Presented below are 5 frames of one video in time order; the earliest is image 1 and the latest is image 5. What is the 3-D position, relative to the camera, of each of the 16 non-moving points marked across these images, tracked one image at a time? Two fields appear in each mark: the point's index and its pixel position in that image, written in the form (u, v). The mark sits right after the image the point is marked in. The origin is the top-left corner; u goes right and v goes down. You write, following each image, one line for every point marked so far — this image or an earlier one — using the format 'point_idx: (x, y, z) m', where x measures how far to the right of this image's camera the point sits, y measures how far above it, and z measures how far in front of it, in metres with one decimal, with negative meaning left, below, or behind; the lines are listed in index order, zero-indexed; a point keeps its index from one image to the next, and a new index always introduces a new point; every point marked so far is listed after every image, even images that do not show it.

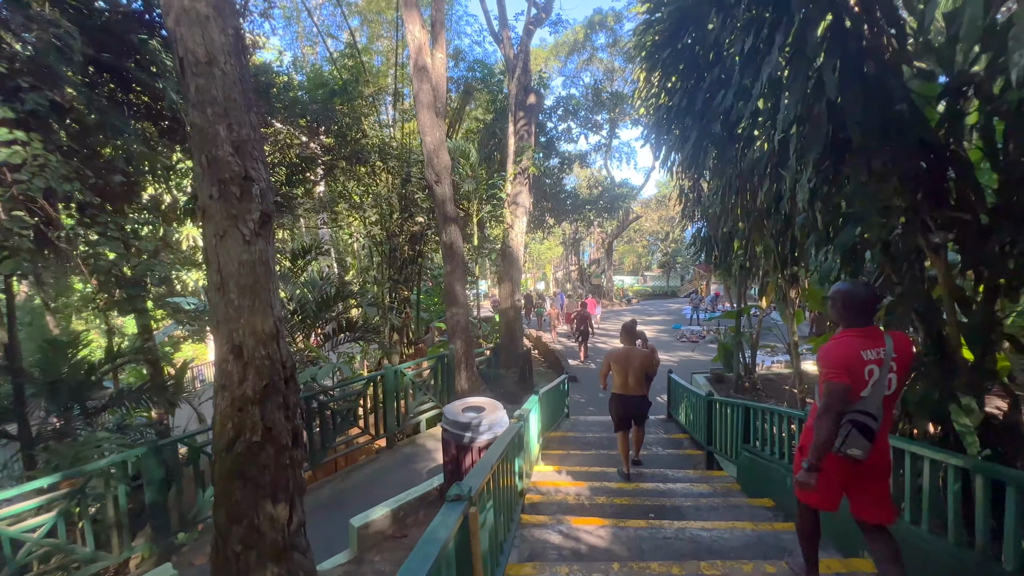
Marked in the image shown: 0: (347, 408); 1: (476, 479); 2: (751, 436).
0: (-2.3, -1.7, +6.2) m
1: (-0.2, -1.0, +2.3) m
2: (+2.3, -1.4, +4.4) m
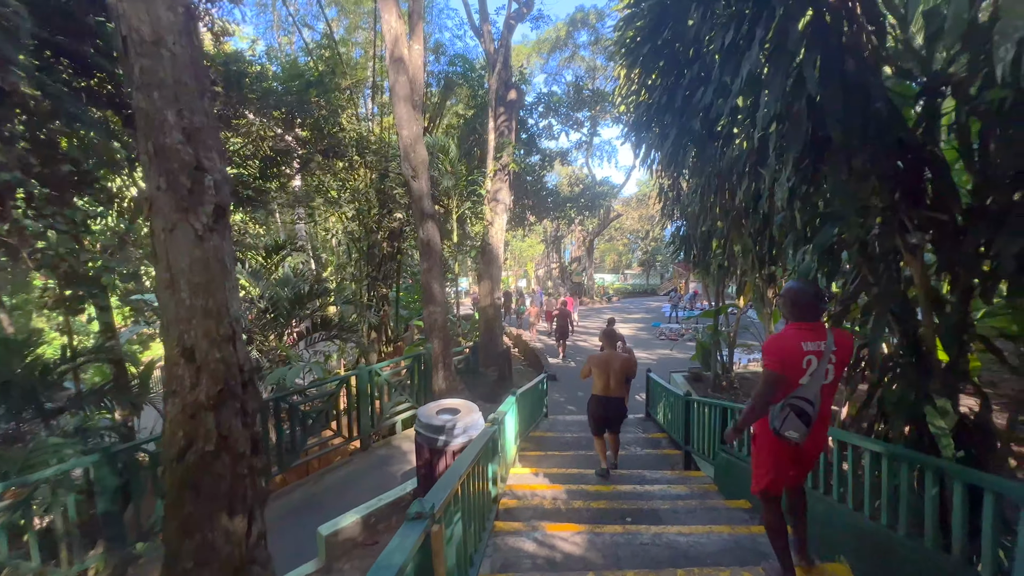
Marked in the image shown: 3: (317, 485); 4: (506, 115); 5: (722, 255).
0: (-2.6, -1.6, +6.0) m
1: (-0.3, -1.0, +2.1) m
2: (+2.1, -1.4, +4.4) m
3: (-2.5, -2.5, +5.7) m
4: (-0.2, +4.5, +11.7) m
5: (+2.5, +0.4, +5.4) m
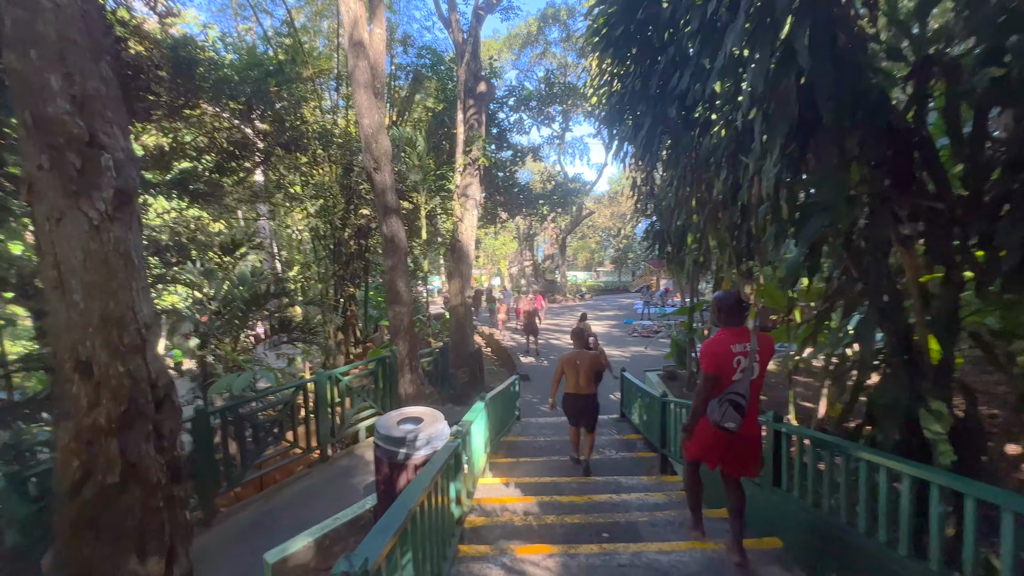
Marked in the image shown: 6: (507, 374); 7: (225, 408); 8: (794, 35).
0: (-2.9, -1.6, +5.6) m
1: (-0.5, -1.0, +1.8) m
2: (+1.8, -1.4, +4.2) m
3: (-2.8, -2.5, +5.3) m
4: (-0.9, +4.5, +11.4) m
5: (+2.1, +0.4, +5.2) m
6: (-0.1, -2.3, +12.1) m
7: (-3.2, -1.3, +5.0) m
8: (+1.5, +1.3, +2.4) m
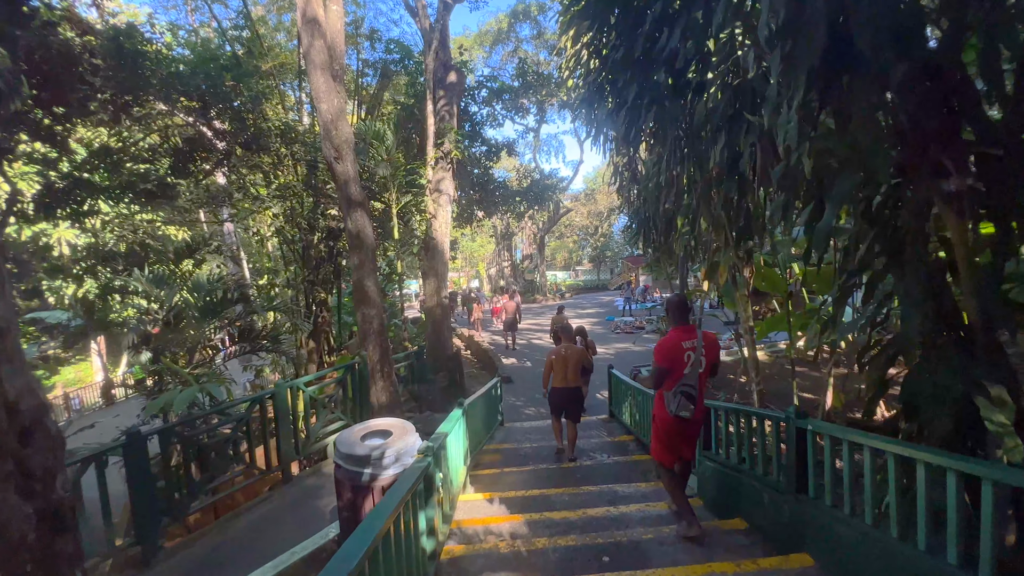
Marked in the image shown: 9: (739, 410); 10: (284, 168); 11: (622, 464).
0: (-3.1, -1.7, +4.9) m
1: (-0.5, -0.9, +1.3) m
2: (+1.6, -1.3, +3.8) m
3: (-3.0, -2.5, +4.7) m
4: (-1.6, +4.5, +10.9) m
5: (+1.9, +0.6, +4.9) m
6: (-0.6, -2.3, +11.6) m
7: (-3.4, -1.3, +4.4) m
8: (+1.3, +1.4, +2.0) m
9: (+1.6, -0.9, +3.3) m
10: (-5.1, +2.7, +10.0) m
11: (+1.2, -1.9, +5.0) m
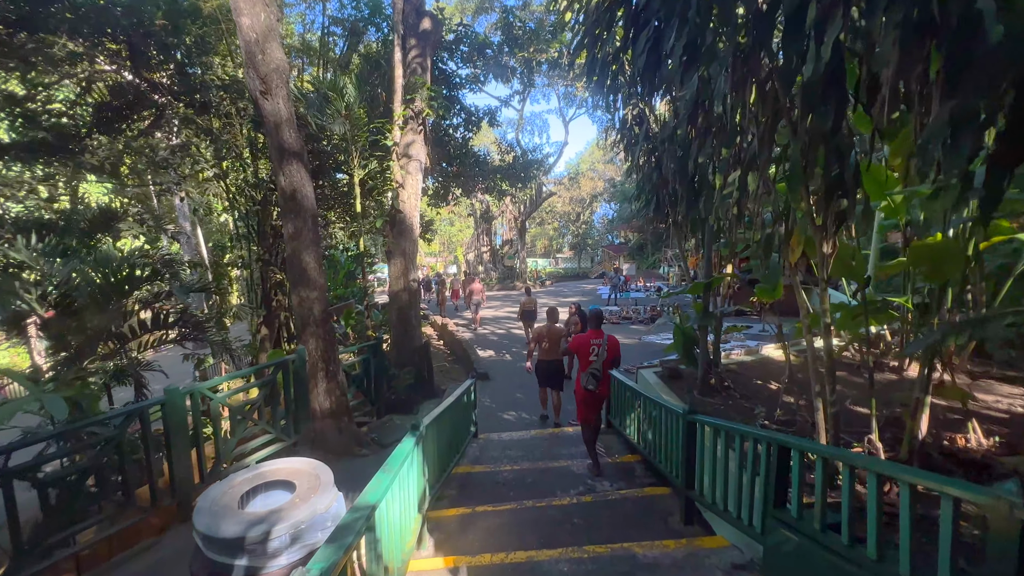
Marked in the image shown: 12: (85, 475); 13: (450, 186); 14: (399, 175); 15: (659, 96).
0: (-3.3, -1.4, +3.6) m
1: (-0.5, -0.8, +0.1) m
2: (+1.5, -1.1, +2.6) m
3: (-3.2, -2.3, +3.3) m
4: (-1.9, +4.9, +9.4) m
5: (+1.7, +0.7, +3.7) m
6: (-1.1, -1.9, +10.3) m
7: (-3.5, -1.1, +3.0) m
8: (+1.3, +1.5, +0.7) m
9: (+1.5, -0.8, +2.1) m
10: (-5.5, +3.2, +8.4) m
11: (+1.0, -1.7, +3.8) m
12: (-3.3, -1.5, +3.6) m
13: (-1.9, +3.1, +13.9) m
14: (-2.2, +2.2, +9.0) m
15: (+1.4, +1.8, +4.3) m
